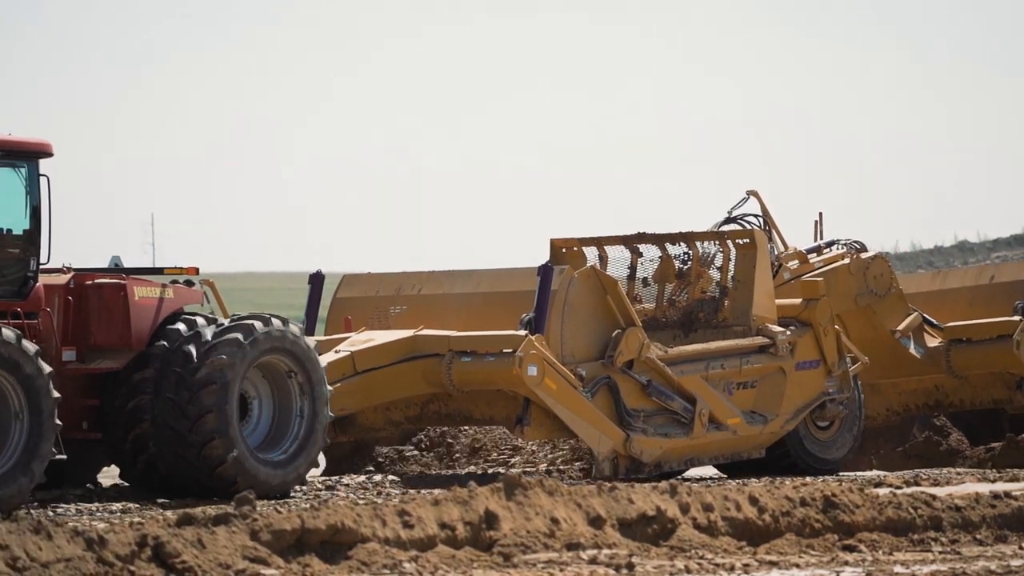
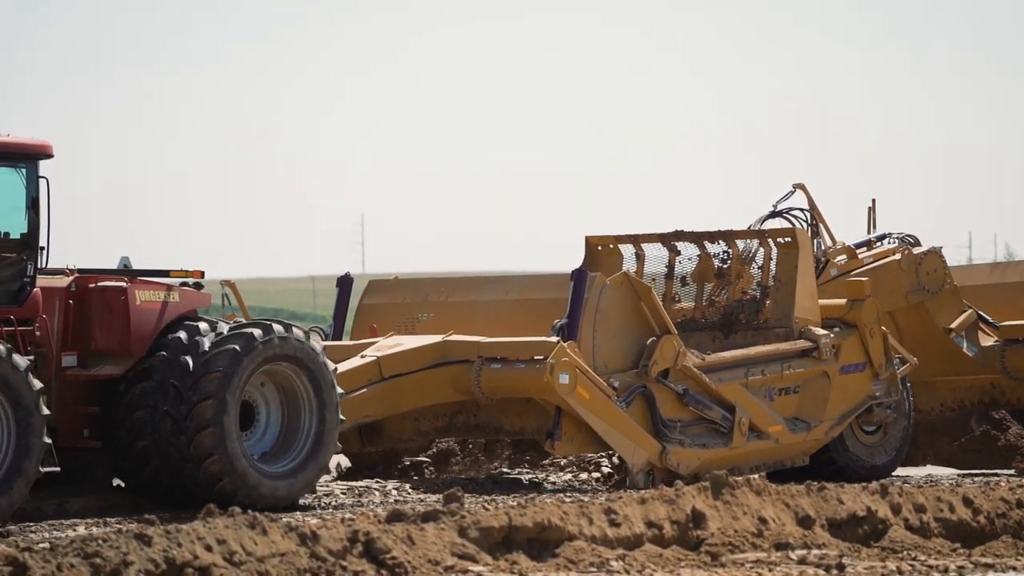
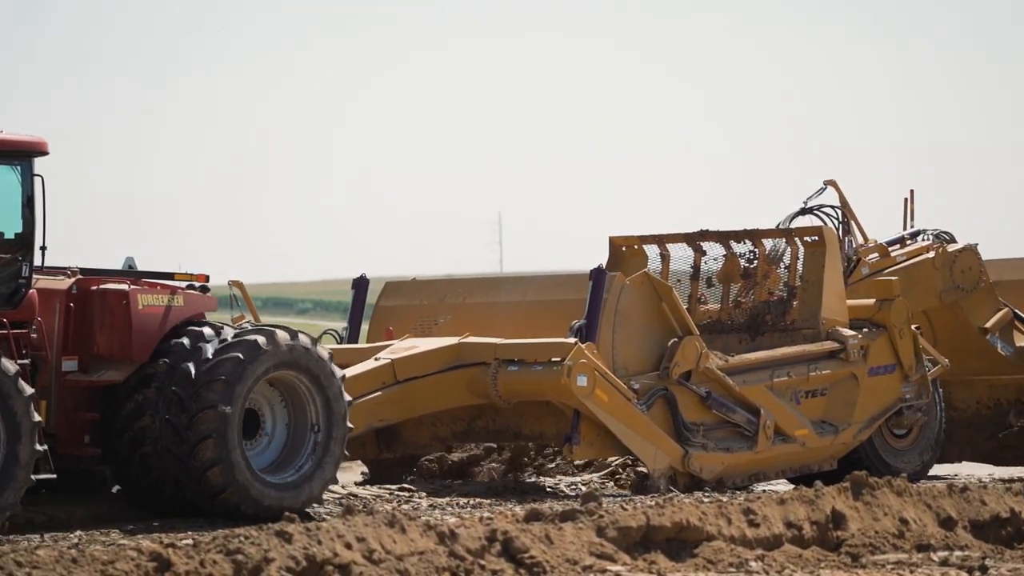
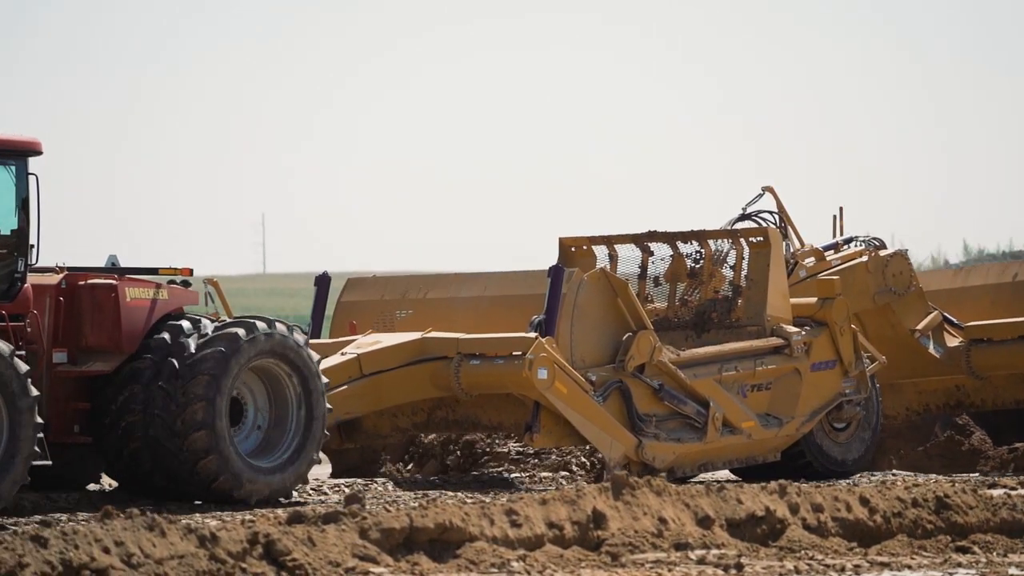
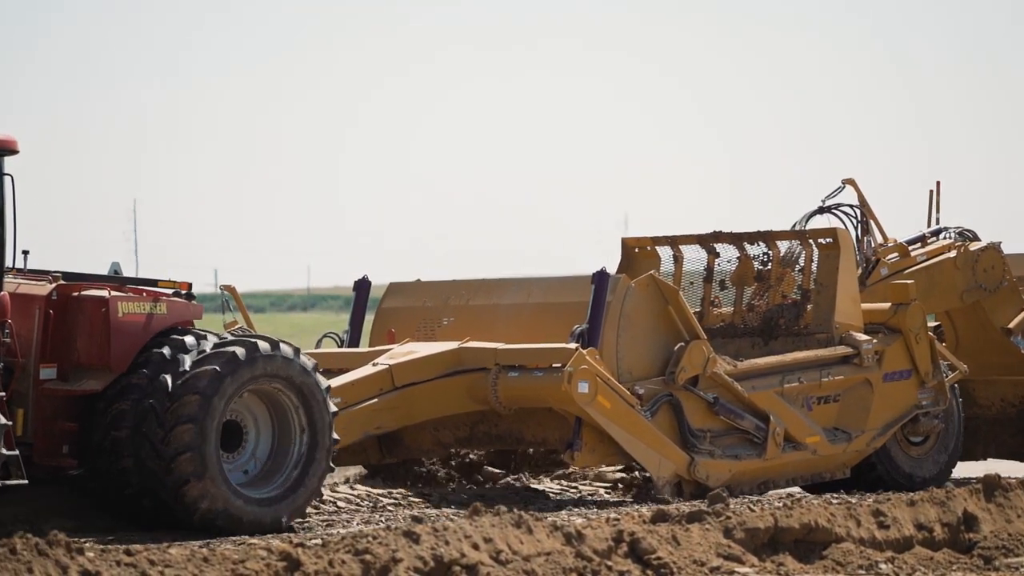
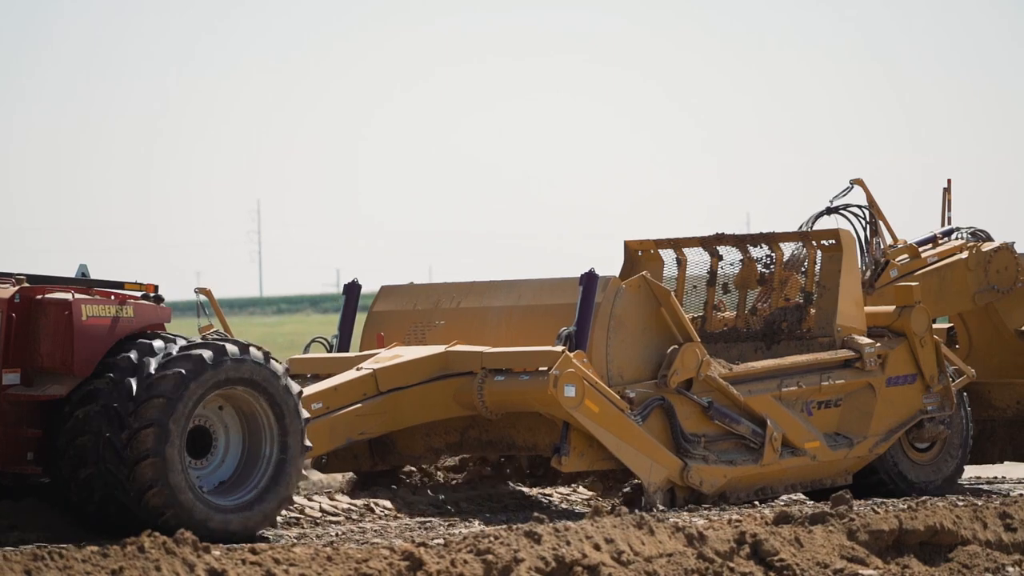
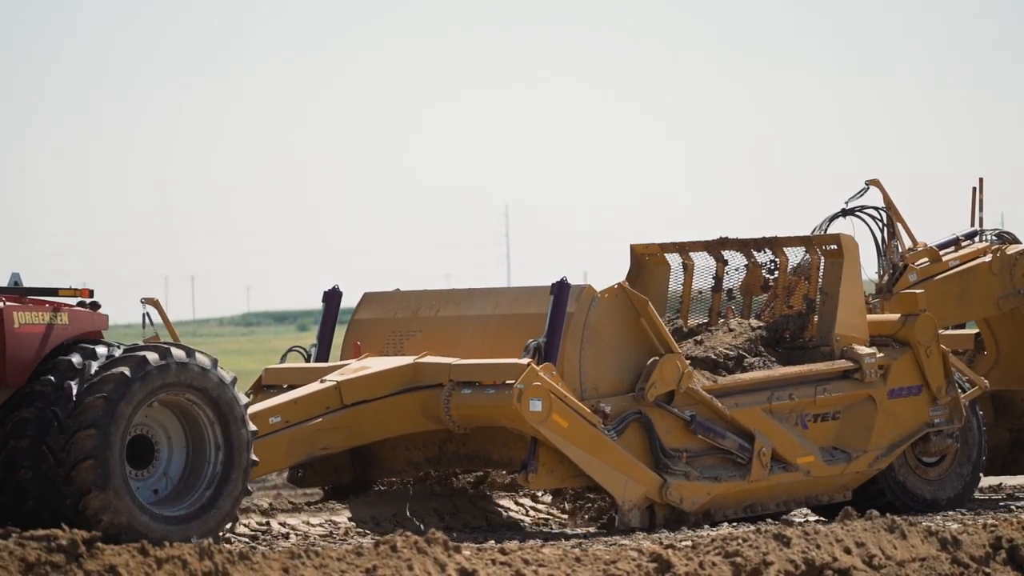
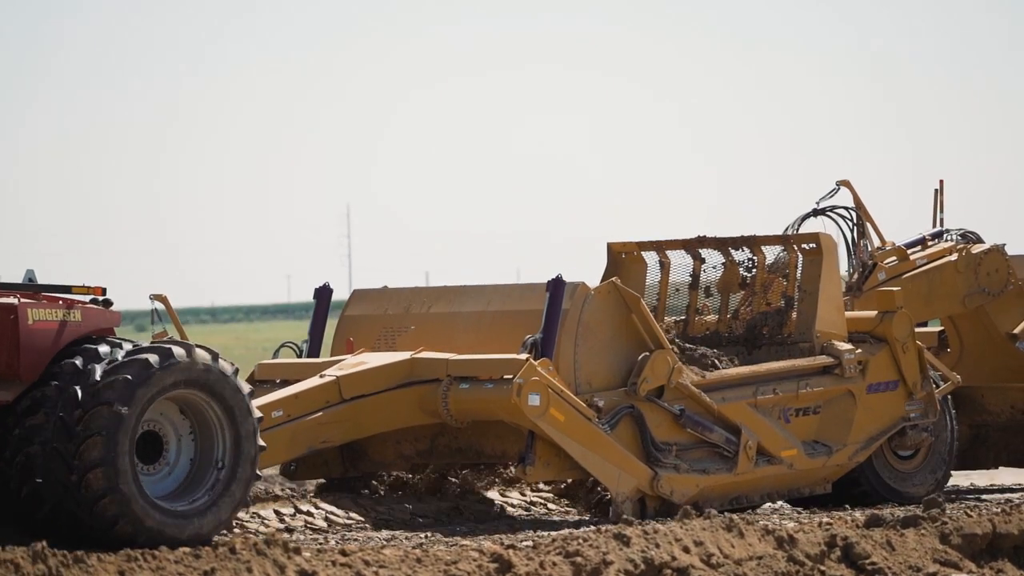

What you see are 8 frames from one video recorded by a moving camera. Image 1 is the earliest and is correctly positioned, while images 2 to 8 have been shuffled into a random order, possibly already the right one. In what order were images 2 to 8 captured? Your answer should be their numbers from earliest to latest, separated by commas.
4, 2, 3, 5, 6, 8, 7
